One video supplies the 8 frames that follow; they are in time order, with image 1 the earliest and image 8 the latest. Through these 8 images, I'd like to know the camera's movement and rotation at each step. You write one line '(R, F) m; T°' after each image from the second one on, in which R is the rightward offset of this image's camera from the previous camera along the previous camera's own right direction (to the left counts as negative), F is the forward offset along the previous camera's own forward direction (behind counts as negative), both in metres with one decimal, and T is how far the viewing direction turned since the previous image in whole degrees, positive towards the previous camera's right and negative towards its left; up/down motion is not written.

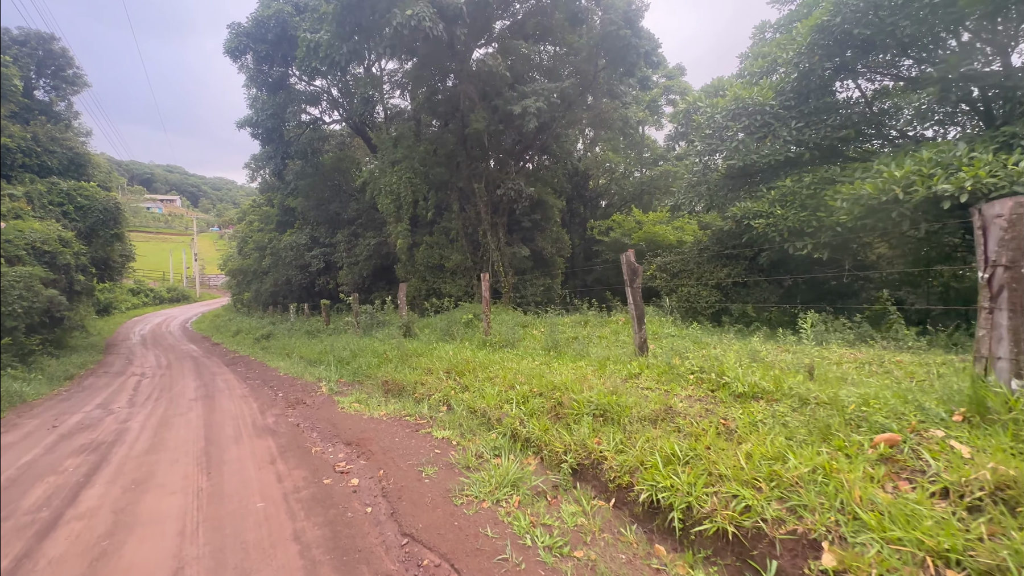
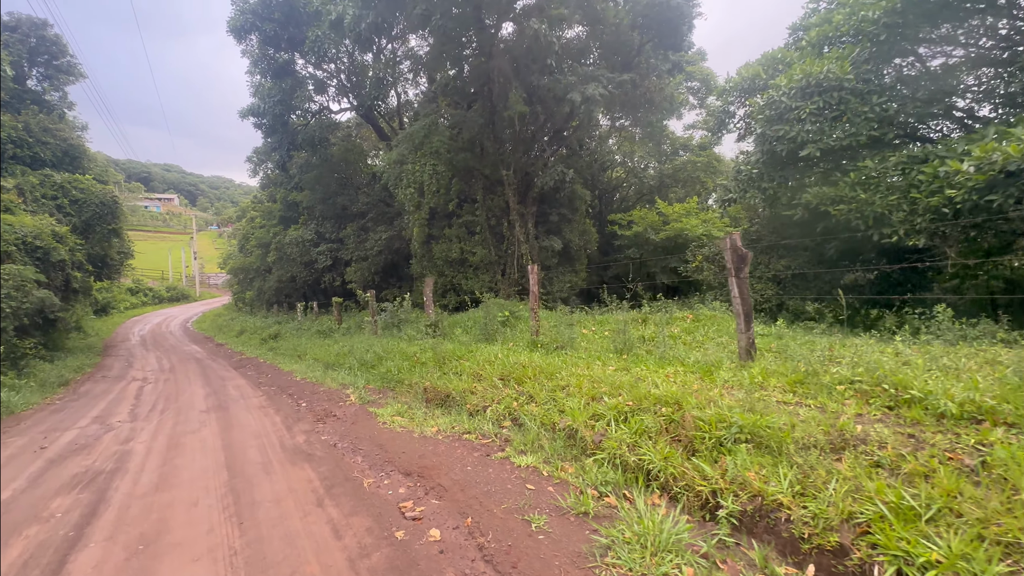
(-0.8, +0.9) m; 0°
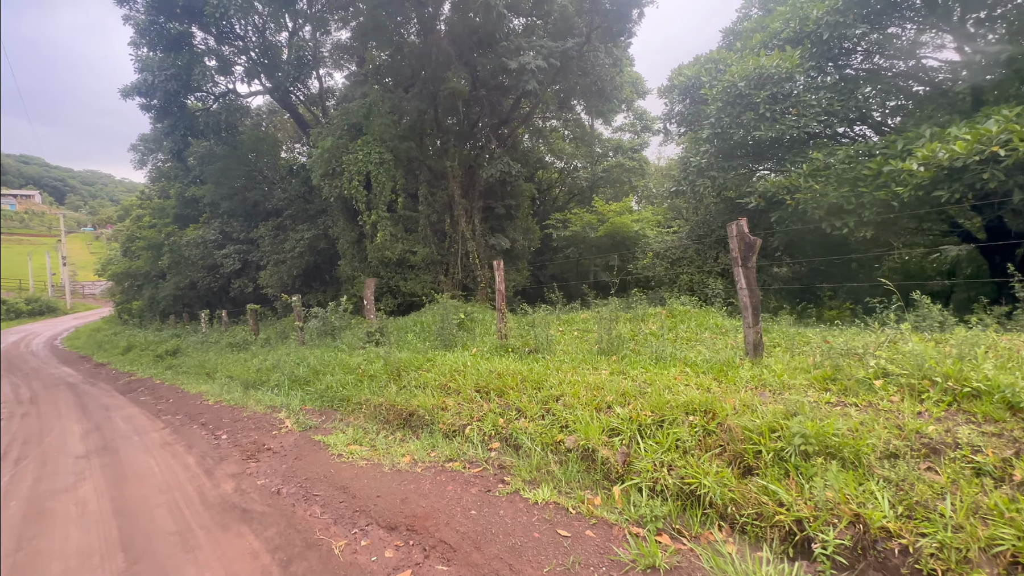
(-0.6, +0.8) m; +10°
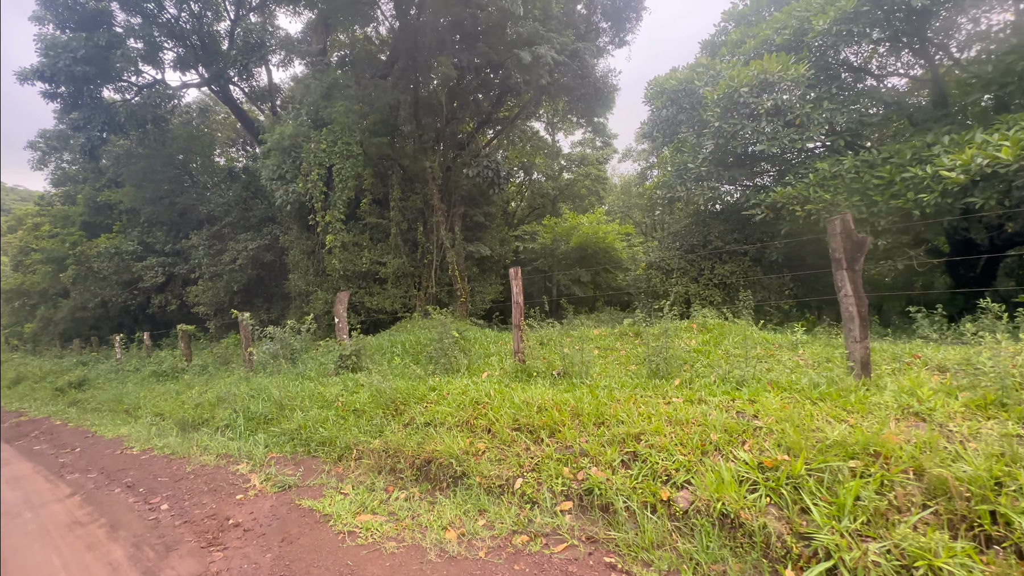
(-0.9, +1.0) m; +7°
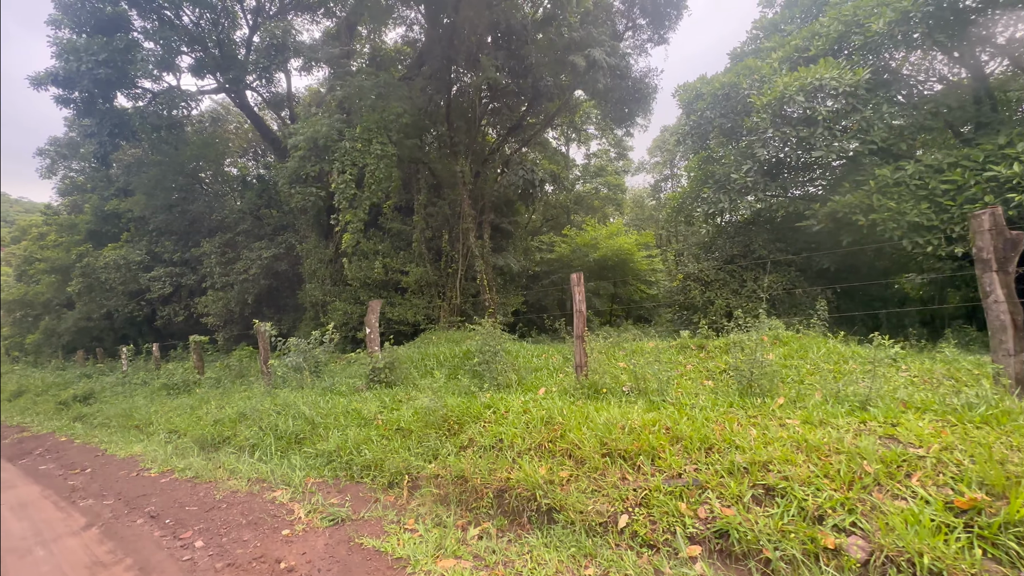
(-0.7, +0.5) m; 0°
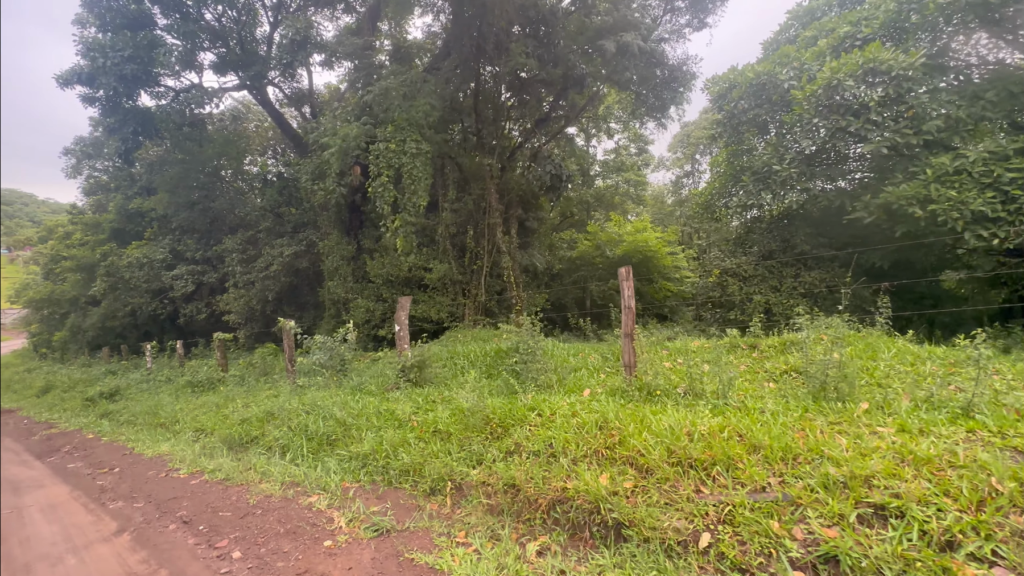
(-0.3, +0.3) m; -2°
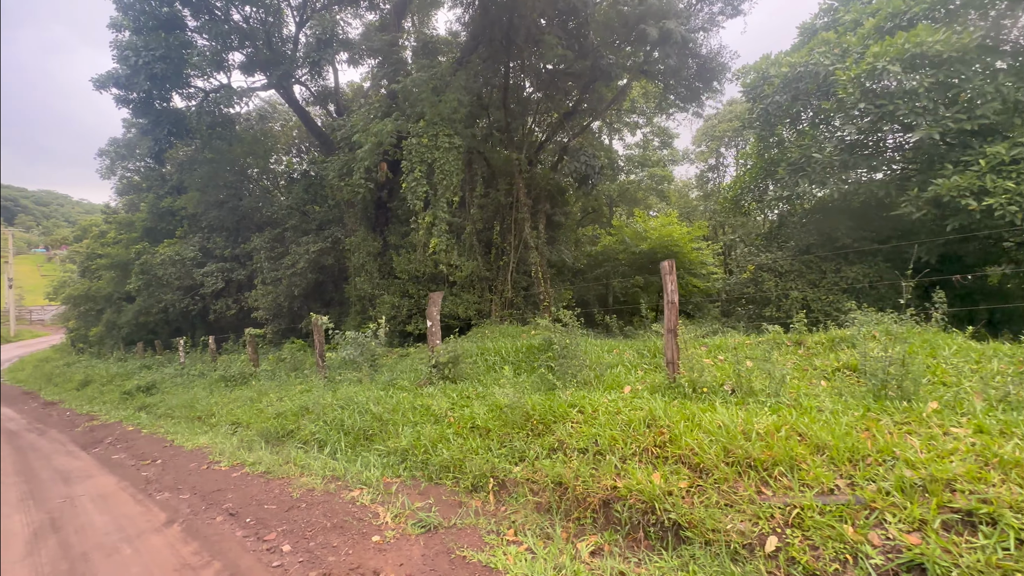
(-0.2, +0.1) m; -2°
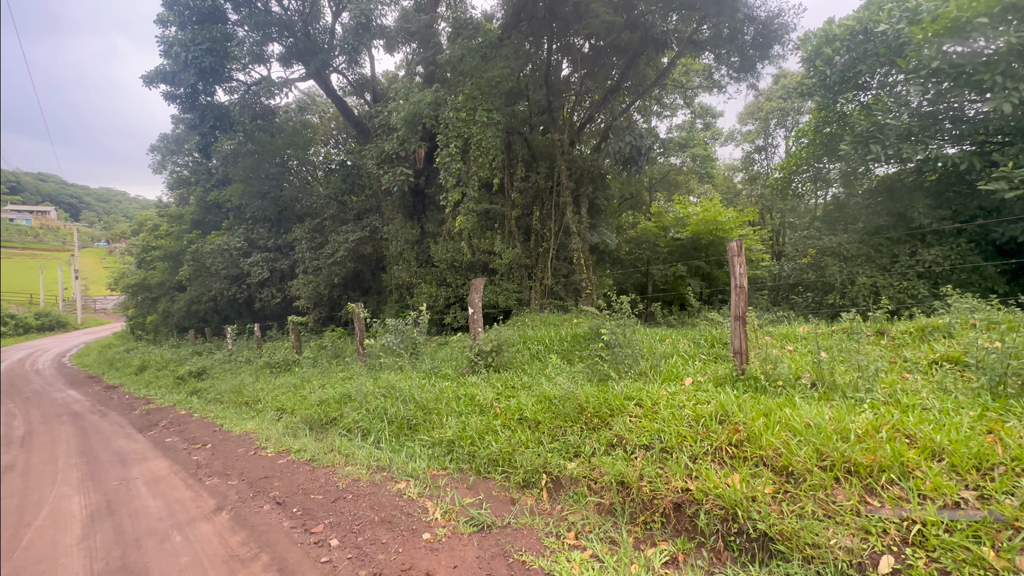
(-0.2, +0.3) m; -4°
